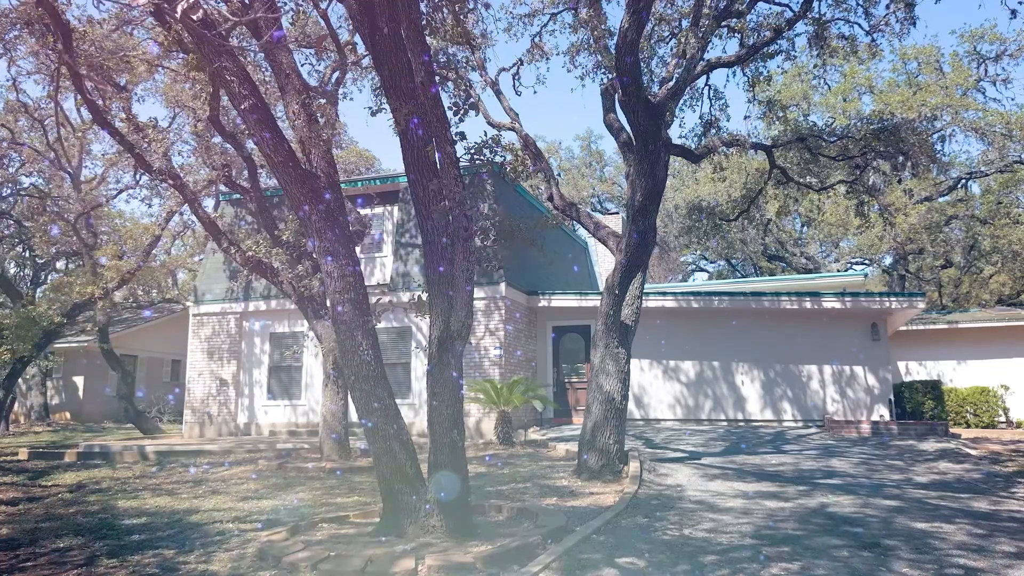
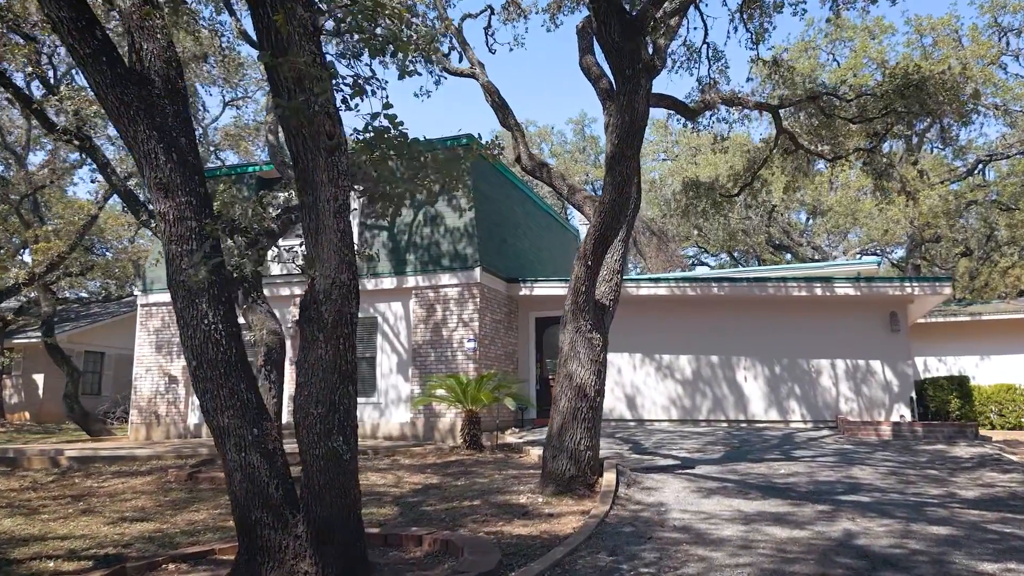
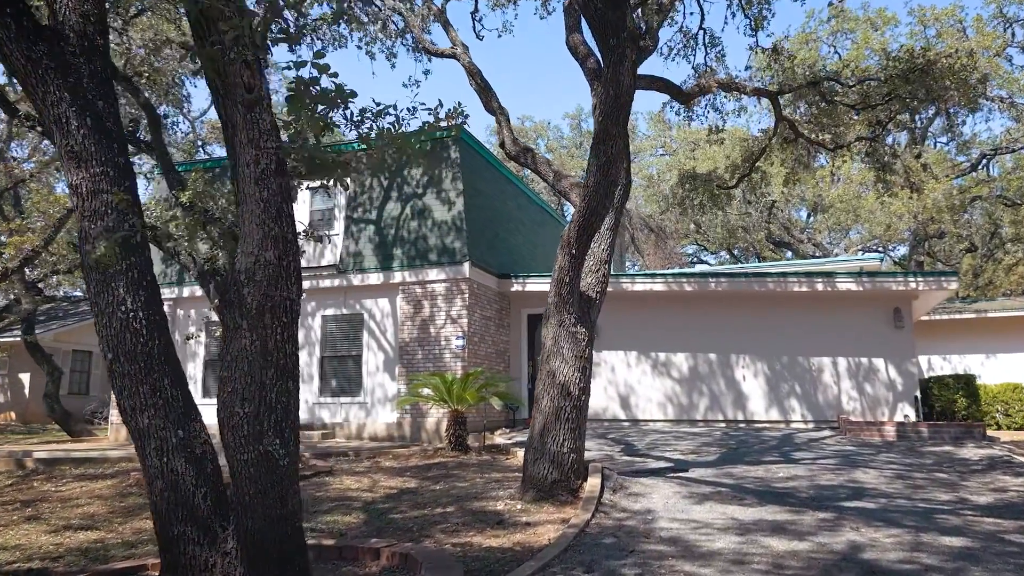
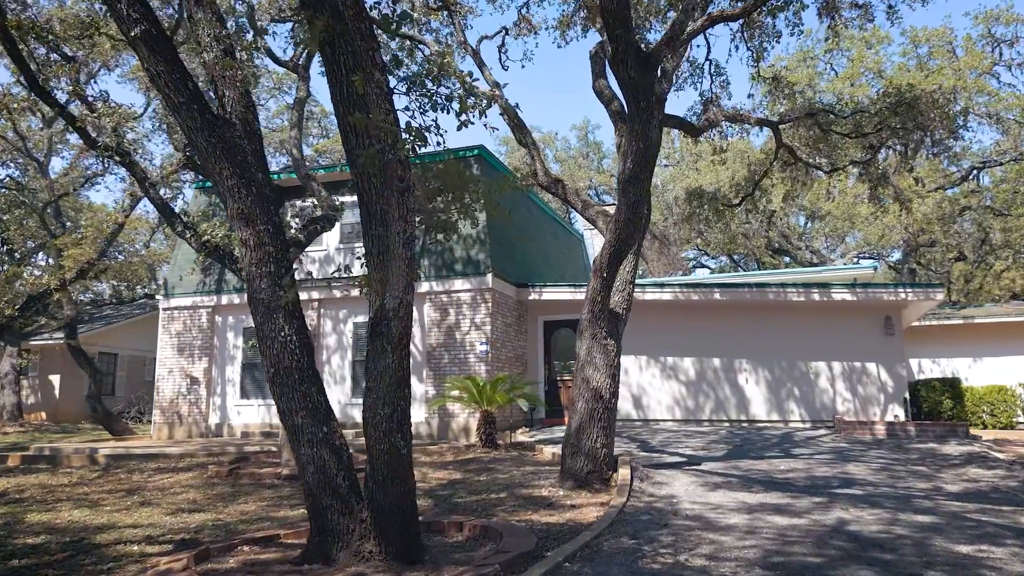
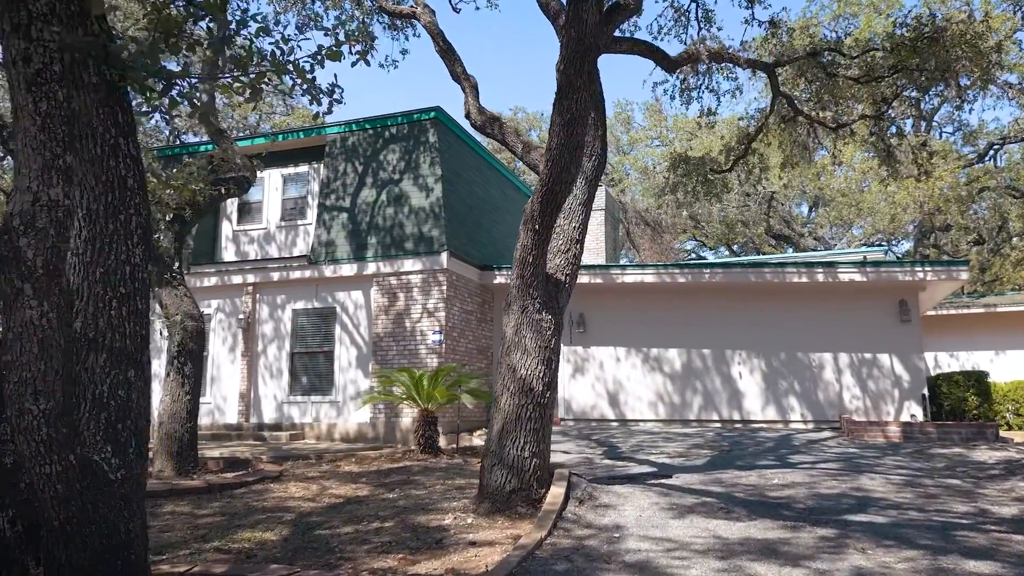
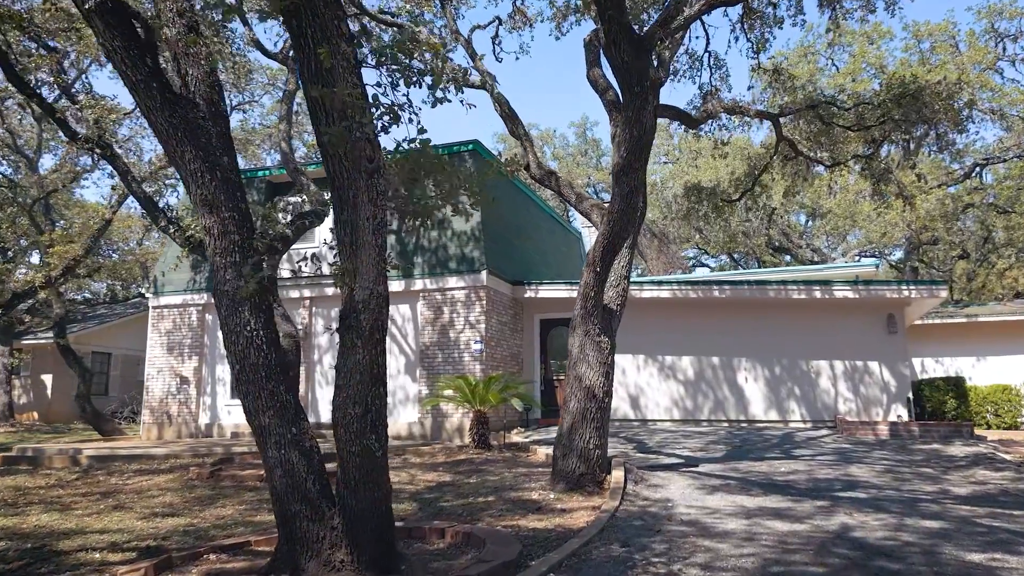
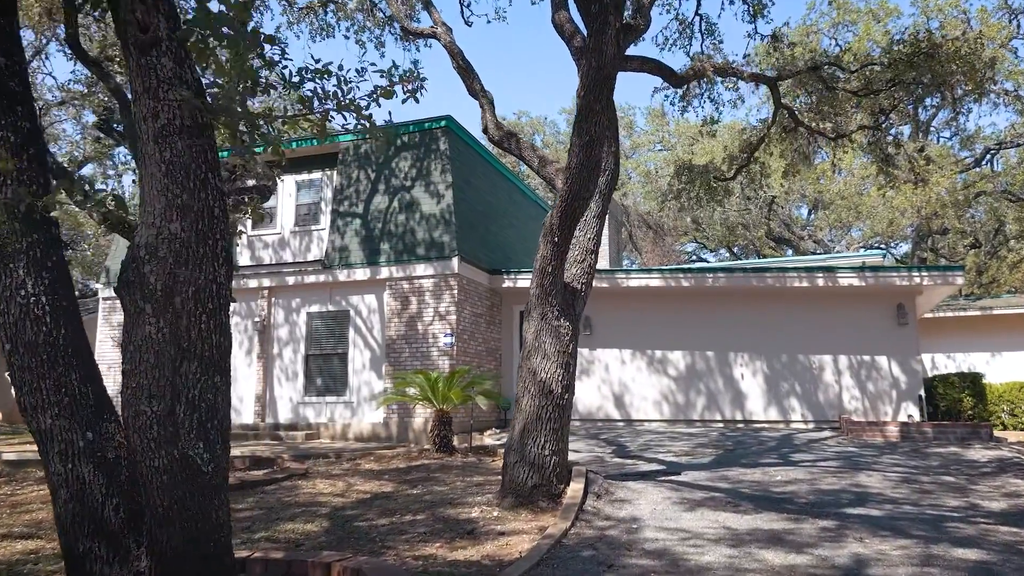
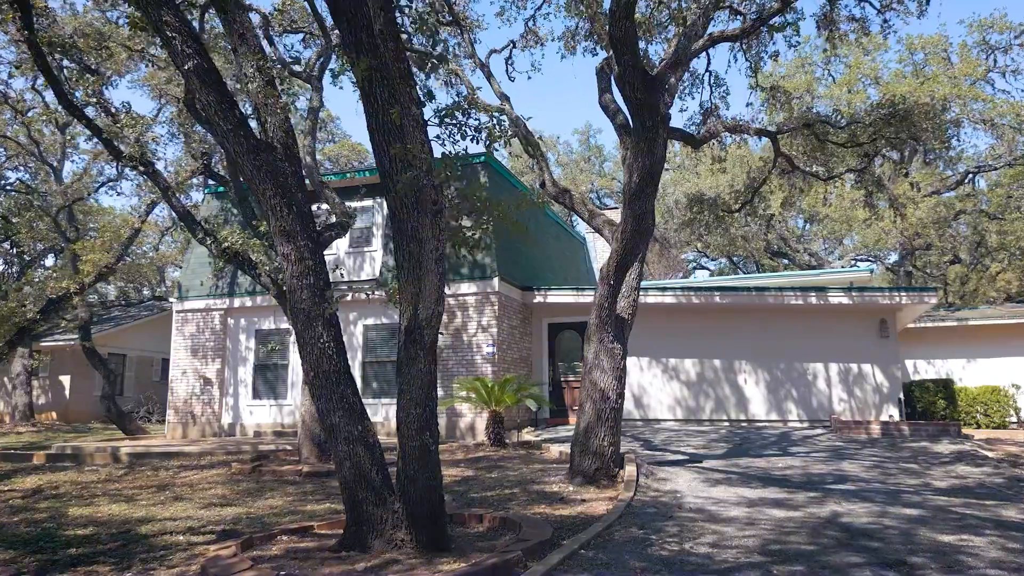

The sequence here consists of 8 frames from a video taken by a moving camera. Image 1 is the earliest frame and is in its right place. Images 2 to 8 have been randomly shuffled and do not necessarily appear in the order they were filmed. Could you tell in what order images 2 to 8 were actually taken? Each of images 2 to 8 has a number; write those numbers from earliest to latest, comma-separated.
8, 4, 6, 2, 3, 7, 5
